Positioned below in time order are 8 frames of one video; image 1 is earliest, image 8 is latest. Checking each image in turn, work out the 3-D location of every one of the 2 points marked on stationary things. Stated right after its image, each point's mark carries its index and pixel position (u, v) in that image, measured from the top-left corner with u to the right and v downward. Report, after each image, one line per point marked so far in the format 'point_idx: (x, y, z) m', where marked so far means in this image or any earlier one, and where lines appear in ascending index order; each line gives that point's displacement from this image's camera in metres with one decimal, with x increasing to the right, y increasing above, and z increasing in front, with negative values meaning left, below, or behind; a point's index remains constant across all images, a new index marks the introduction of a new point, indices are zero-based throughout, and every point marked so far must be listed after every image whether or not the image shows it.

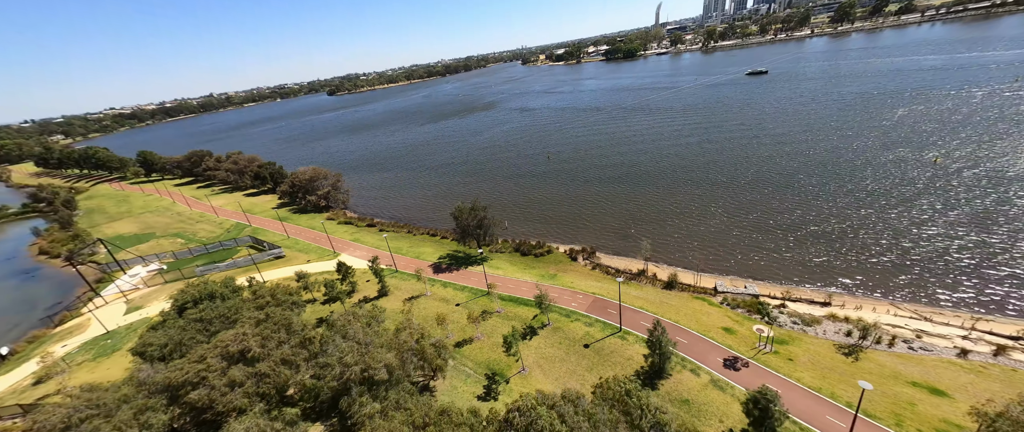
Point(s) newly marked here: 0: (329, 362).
0: (-8.4, -6.9, +16.0) m
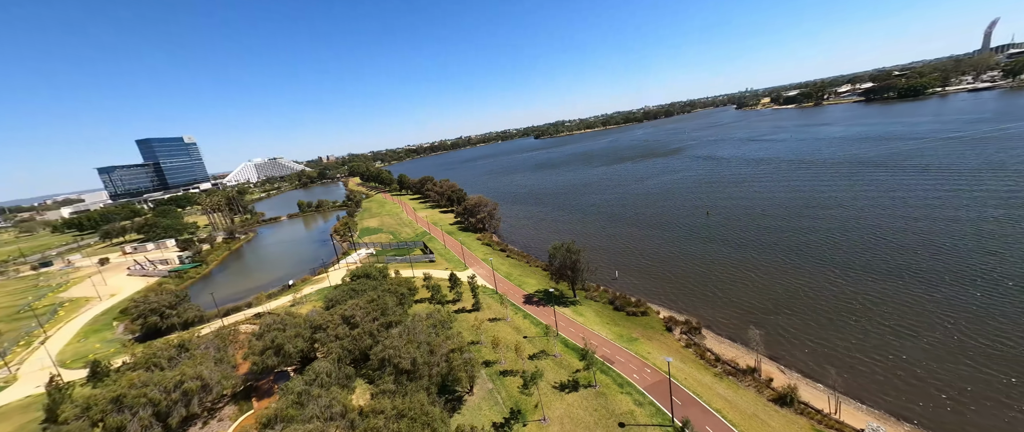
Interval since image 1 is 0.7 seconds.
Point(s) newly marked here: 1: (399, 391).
0: (-7.4, -7.7, +20.5) m
1: (-5.6, -8.8, +17.0) m
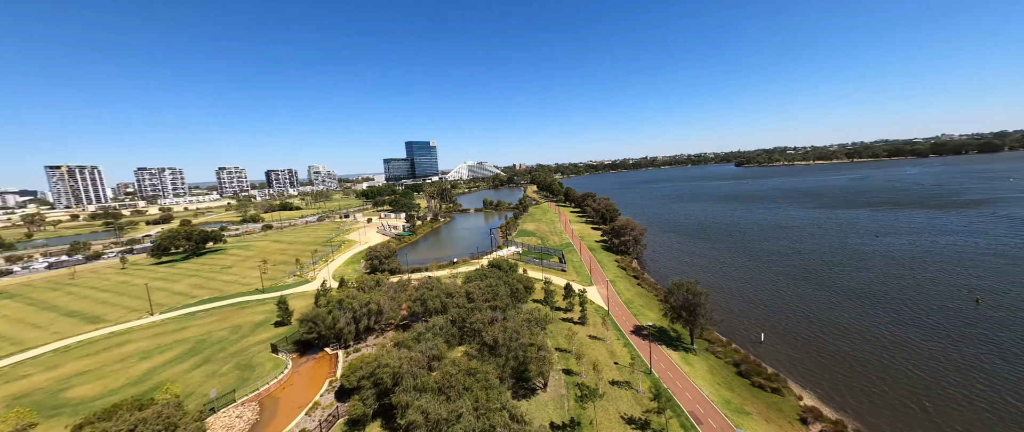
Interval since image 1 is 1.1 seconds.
0: (-1.6, -7.8, +25.1) m
1: (-2.0, -8.8, +21.1) m
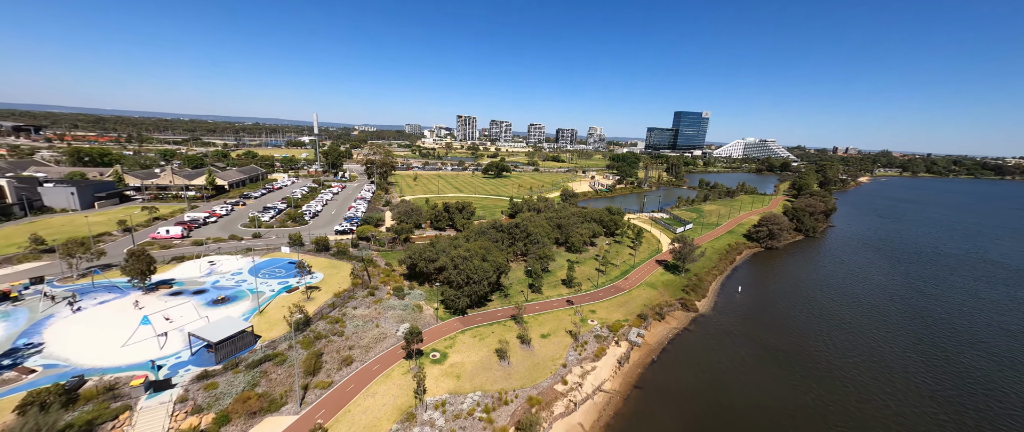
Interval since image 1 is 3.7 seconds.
0: (+9.7, -0.5, +55.9) m
1: (+6.6, -1.5, +53.4) m
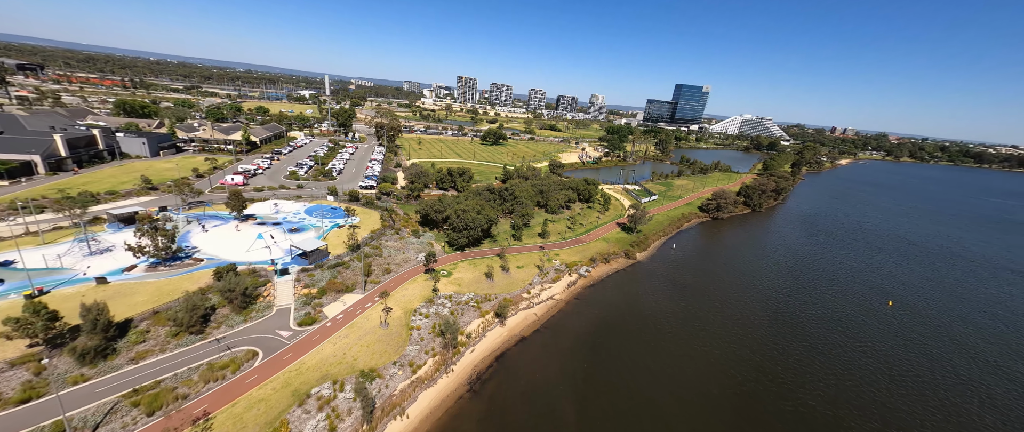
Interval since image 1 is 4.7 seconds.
0: (+8.0, +6.1, +68.1) m
1: (+4.8, +5.0, +65.7) m
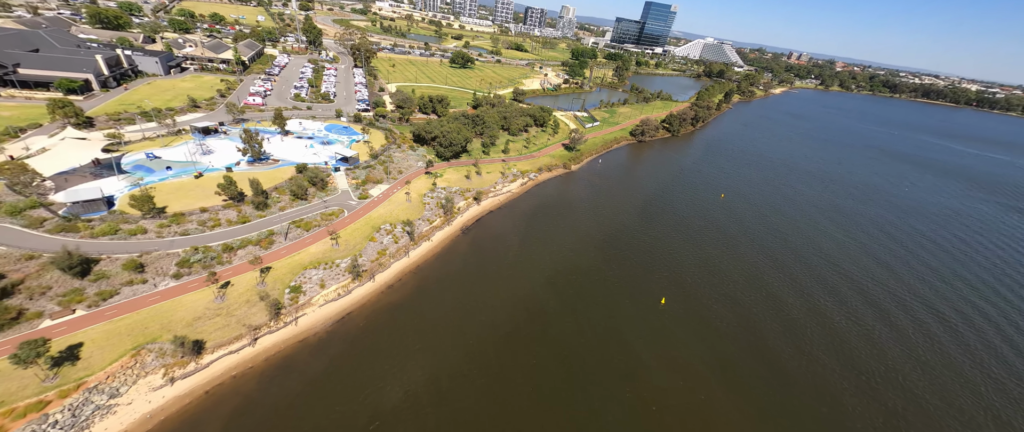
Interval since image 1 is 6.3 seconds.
0: (+0.2, +26.3, +85.0) m
1: (-2.7, +24.8, +82.5) m
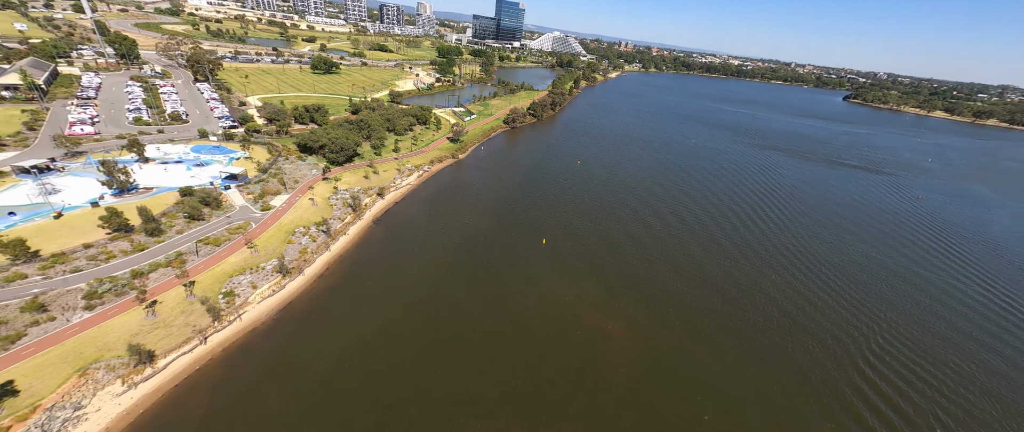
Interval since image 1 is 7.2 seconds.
0: (-31.7, +27.5, +90.1) m
1: (-33.4, +25.5, +87.0) m
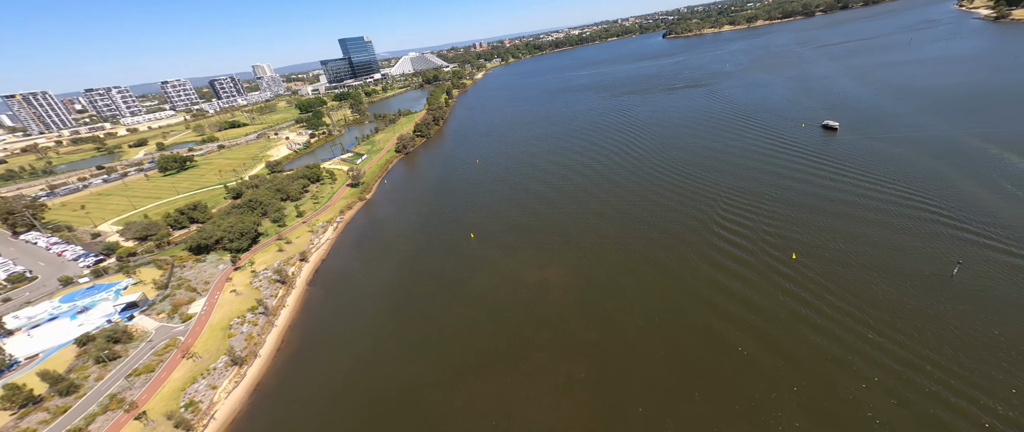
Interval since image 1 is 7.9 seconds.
0: (-60.1, +8.7, +87.3) m
1: (-60.2, +6.4, +83.9) m
